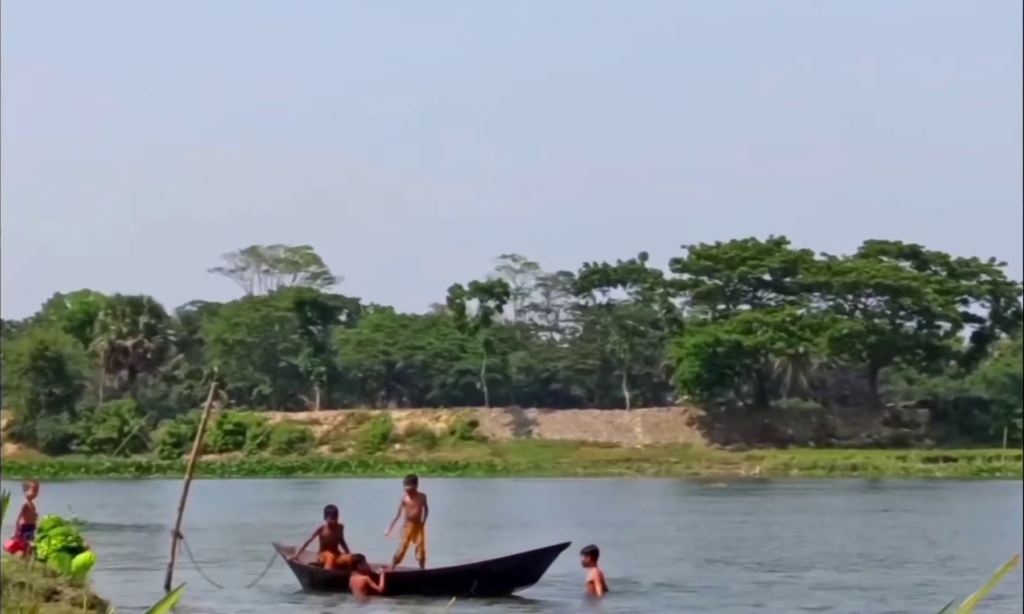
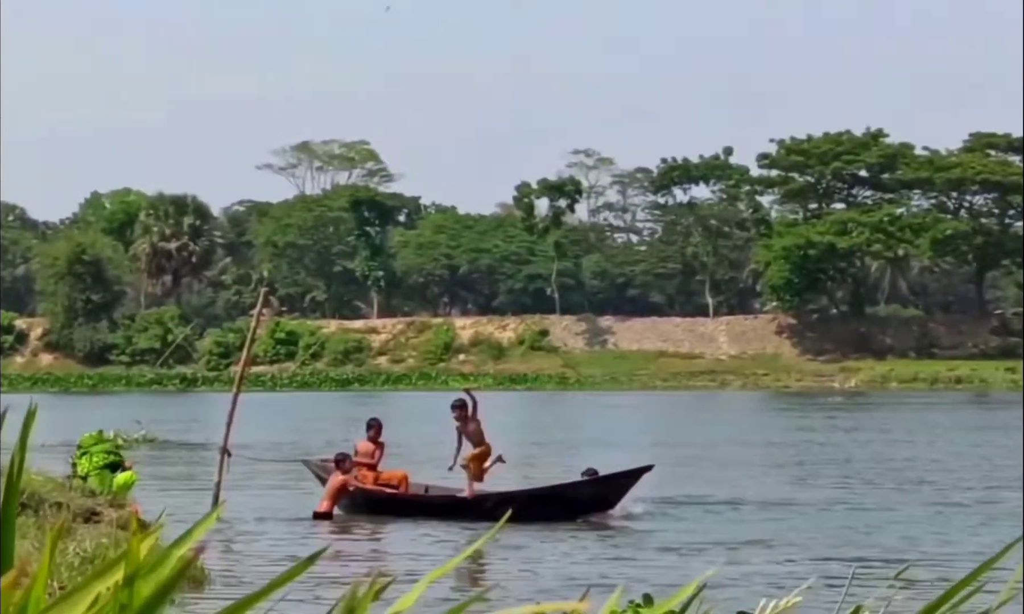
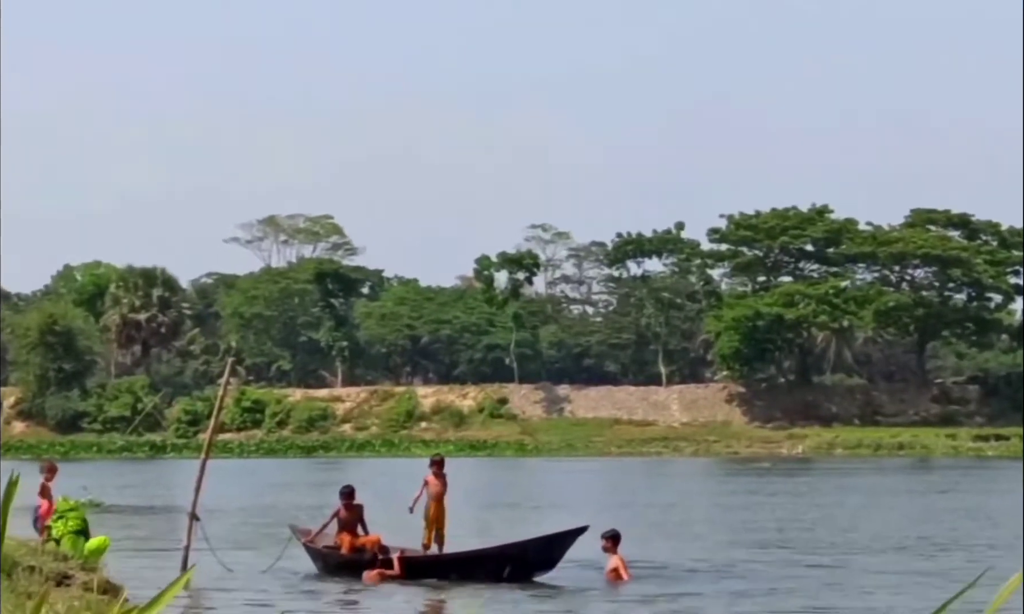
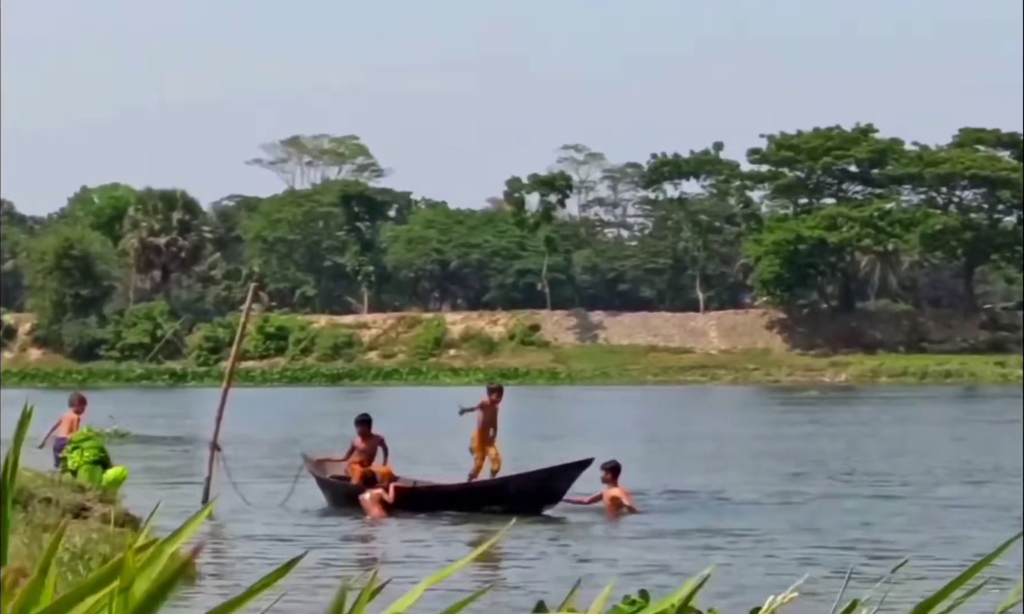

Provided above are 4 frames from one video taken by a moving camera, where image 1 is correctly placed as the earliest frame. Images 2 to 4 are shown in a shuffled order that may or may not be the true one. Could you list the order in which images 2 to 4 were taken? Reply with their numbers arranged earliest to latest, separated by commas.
3, 4, 2
